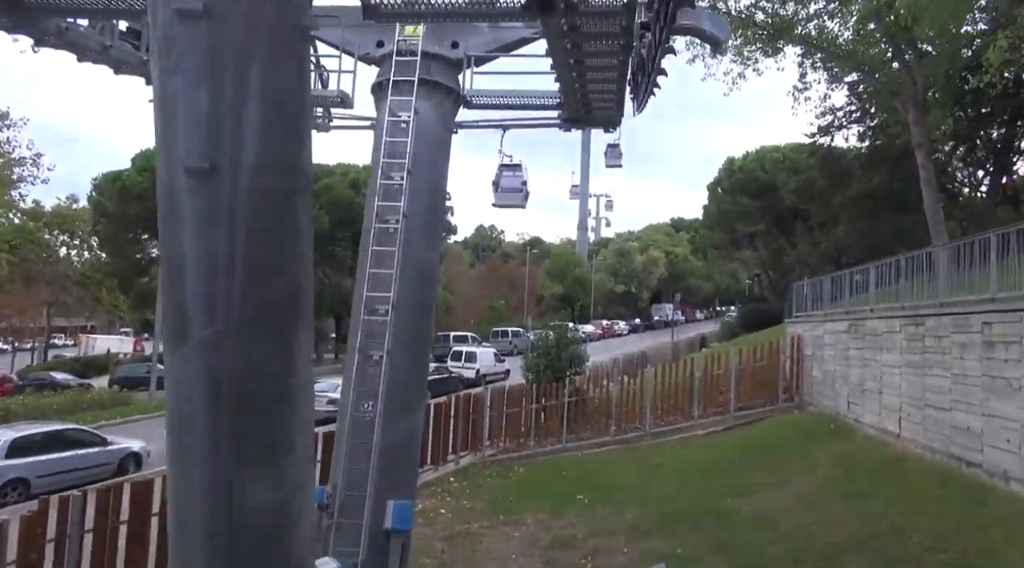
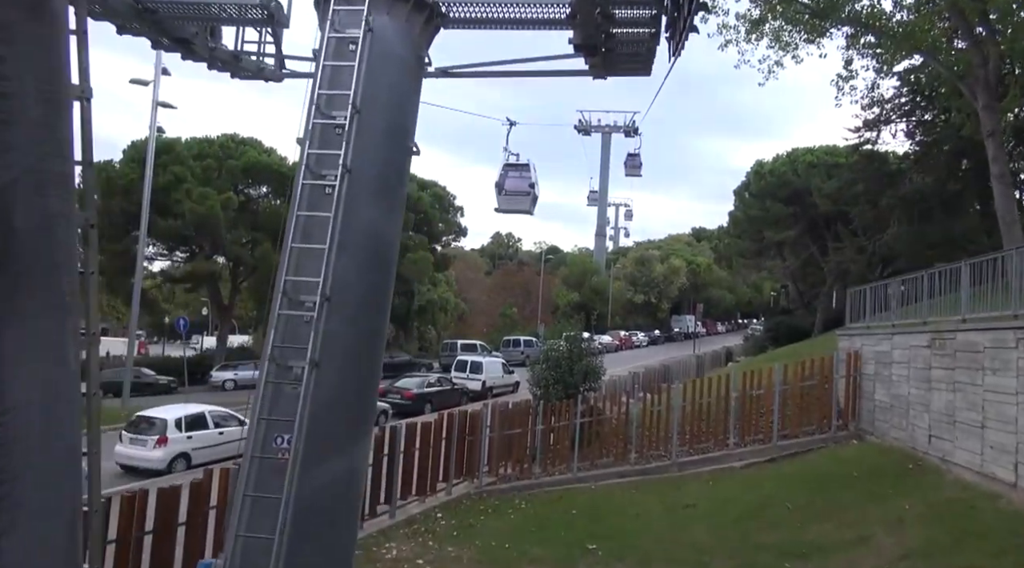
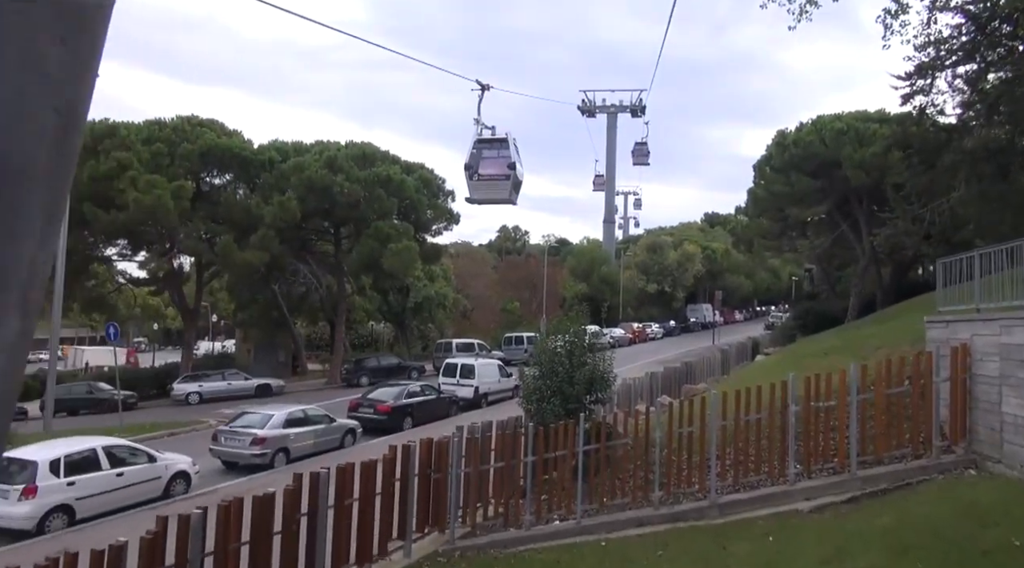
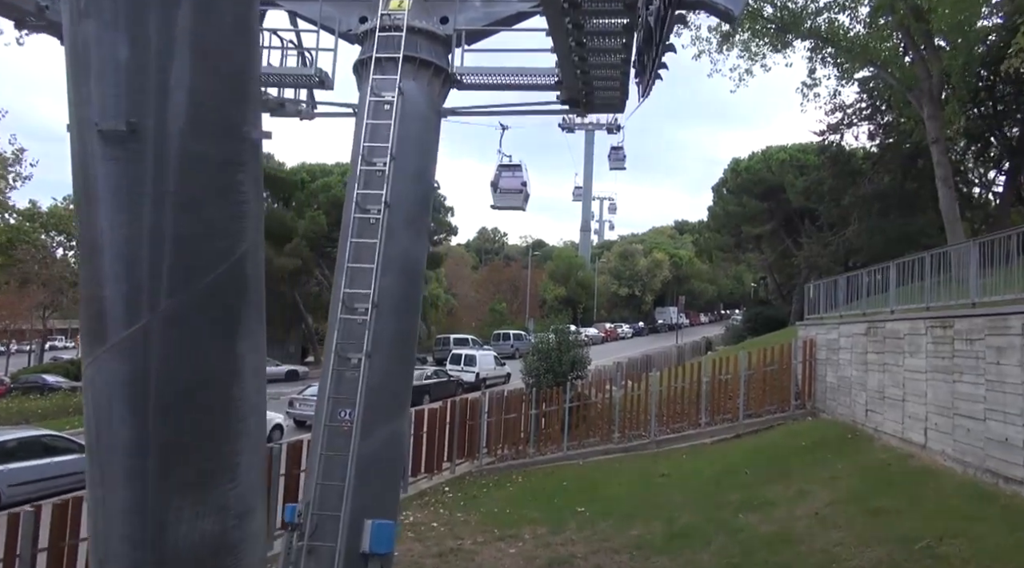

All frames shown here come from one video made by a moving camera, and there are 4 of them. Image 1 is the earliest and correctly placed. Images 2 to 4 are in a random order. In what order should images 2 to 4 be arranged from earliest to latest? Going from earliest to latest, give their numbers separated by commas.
4, 2, 3
